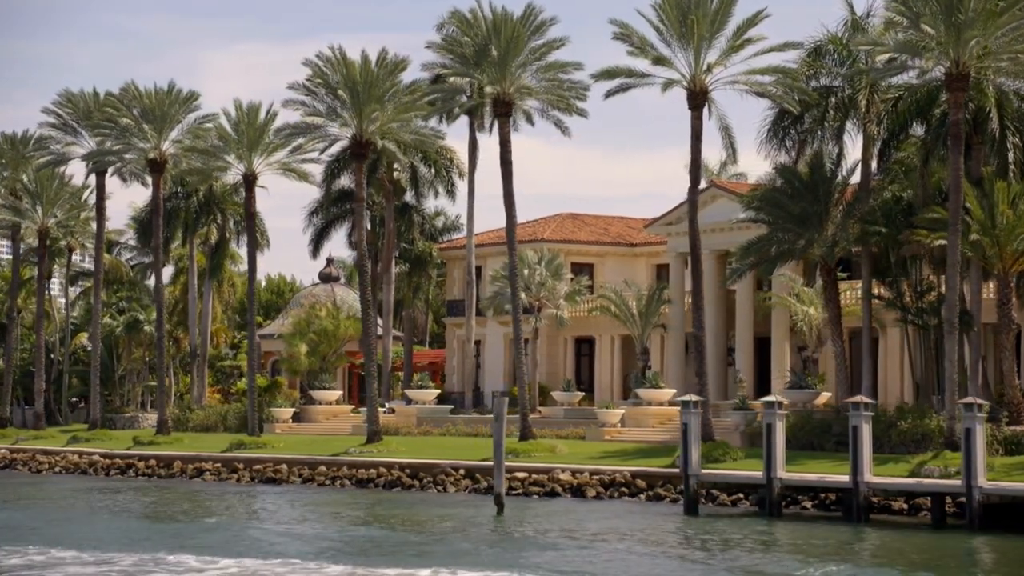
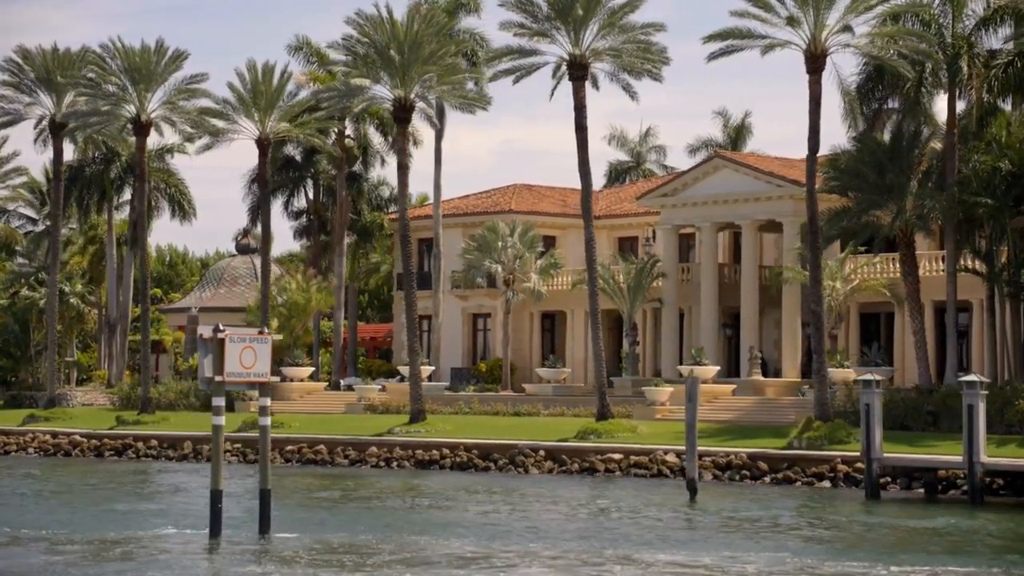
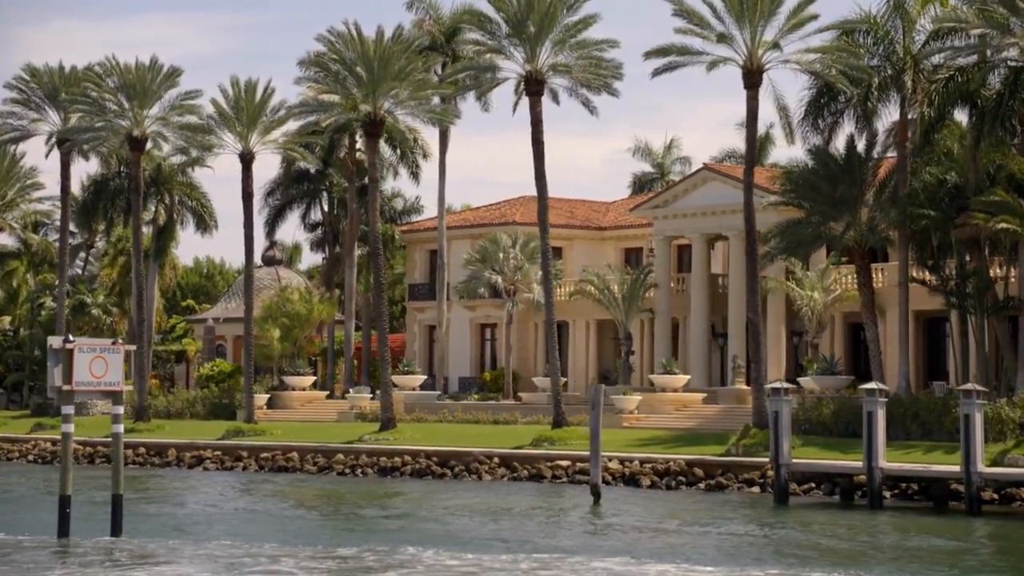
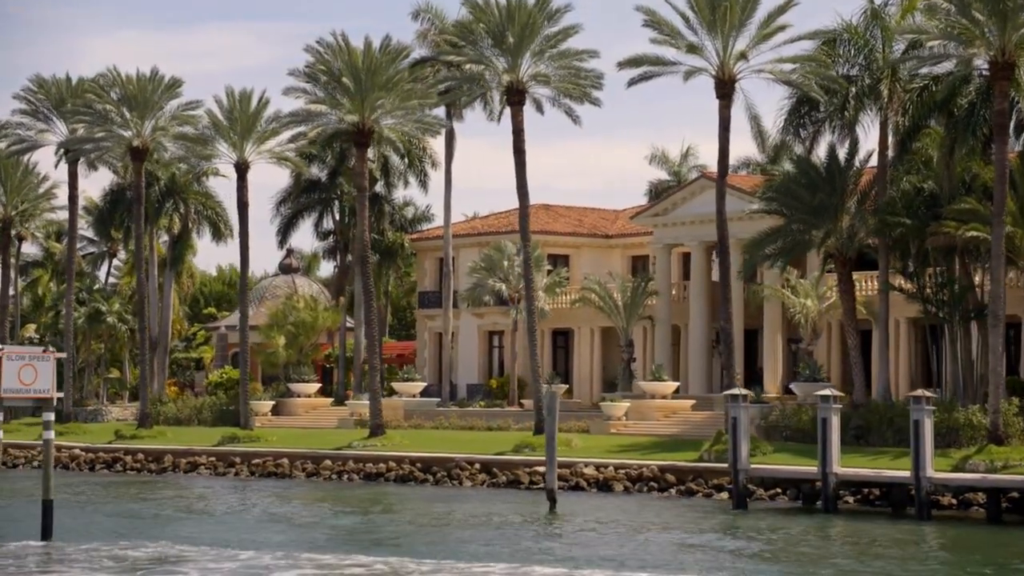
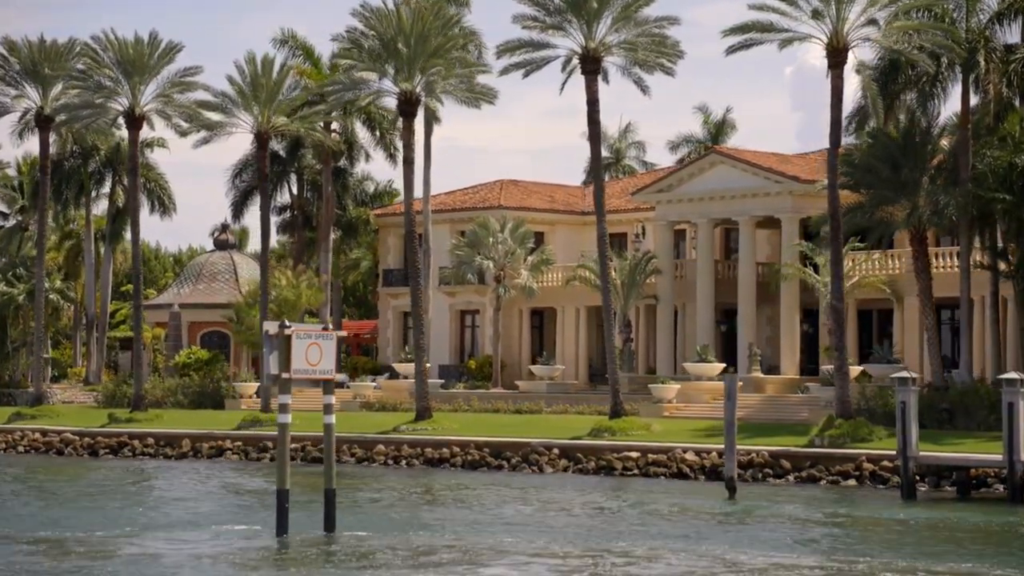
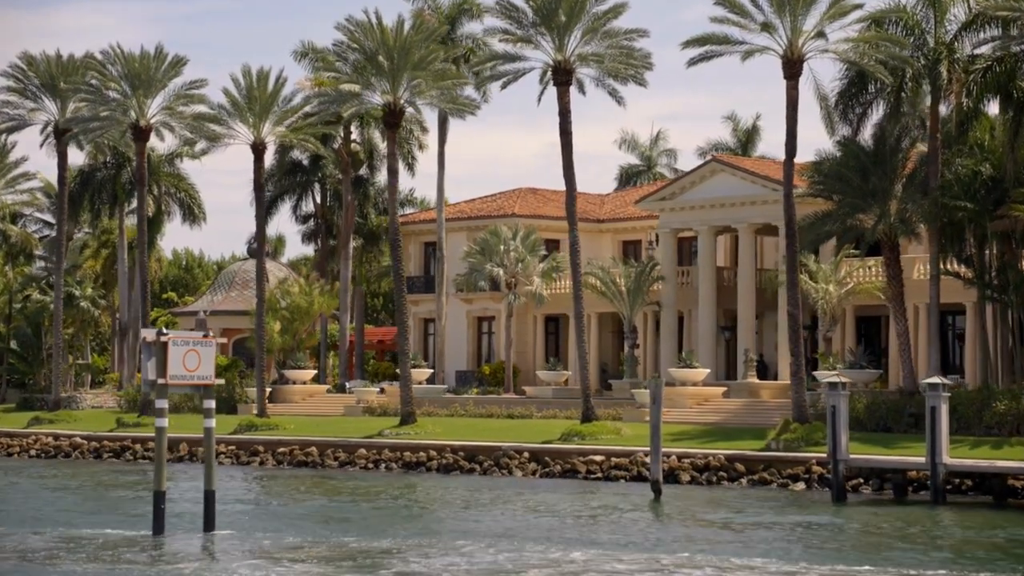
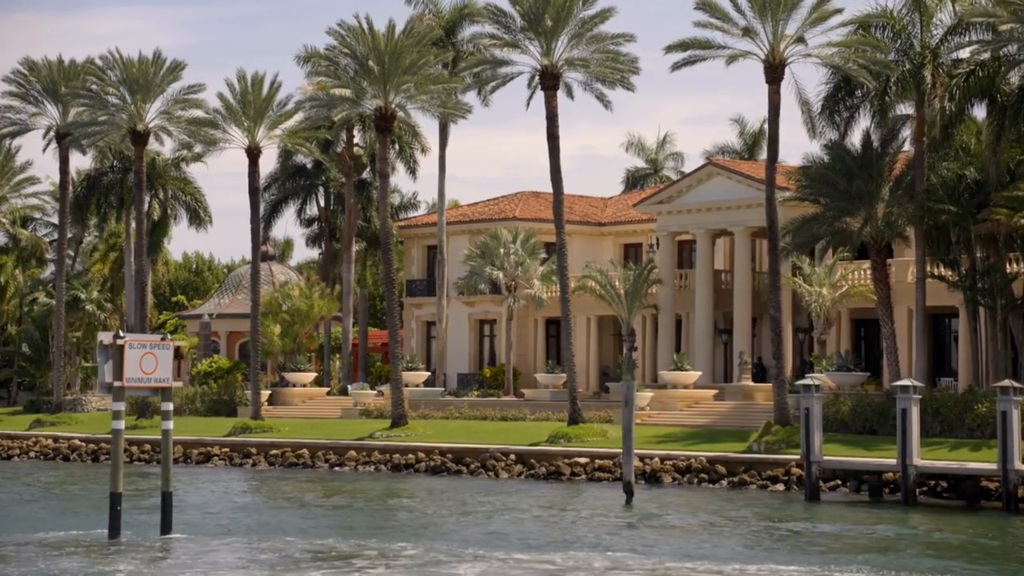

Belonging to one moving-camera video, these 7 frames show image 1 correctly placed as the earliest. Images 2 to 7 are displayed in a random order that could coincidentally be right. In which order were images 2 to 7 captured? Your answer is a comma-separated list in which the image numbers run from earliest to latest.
4, 3, 7, 6, 2, 5
